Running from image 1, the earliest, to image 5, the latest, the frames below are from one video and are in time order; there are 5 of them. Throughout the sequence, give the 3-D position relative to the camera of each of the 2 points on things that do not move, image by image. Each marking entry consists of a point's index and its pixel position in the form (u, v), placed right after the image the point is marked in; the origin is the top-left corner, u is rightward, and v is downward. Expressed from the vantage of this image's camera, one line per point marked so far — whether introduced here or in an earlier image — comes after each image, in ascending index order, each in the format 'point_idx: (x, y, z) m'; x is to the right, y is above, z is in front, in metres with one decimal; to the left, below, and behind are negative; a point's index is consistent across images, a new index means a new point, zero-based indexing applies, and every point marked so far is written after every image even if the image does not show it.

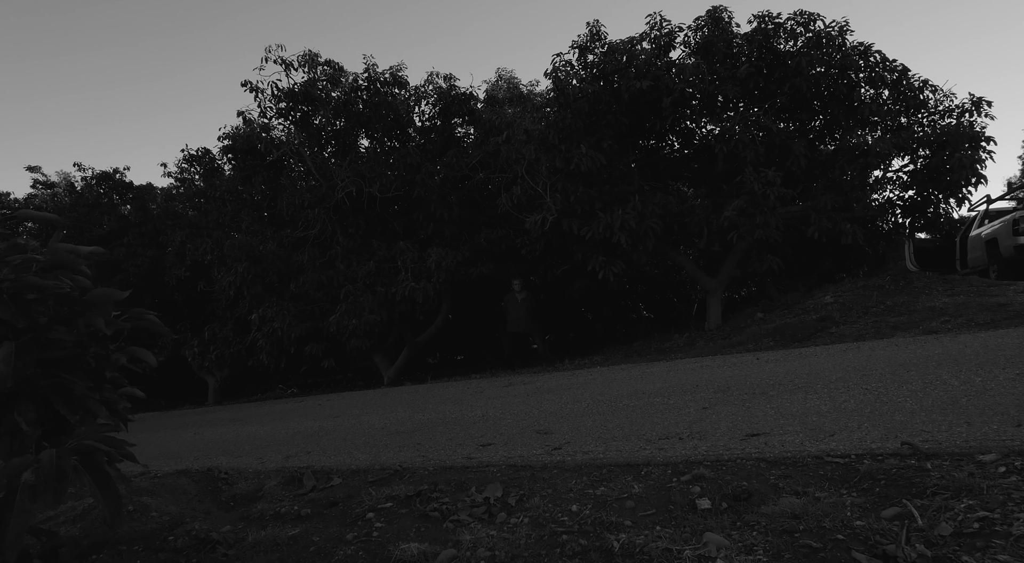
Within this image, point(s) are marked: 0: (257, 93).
0: (-4.4, +3.3, +12.8) m
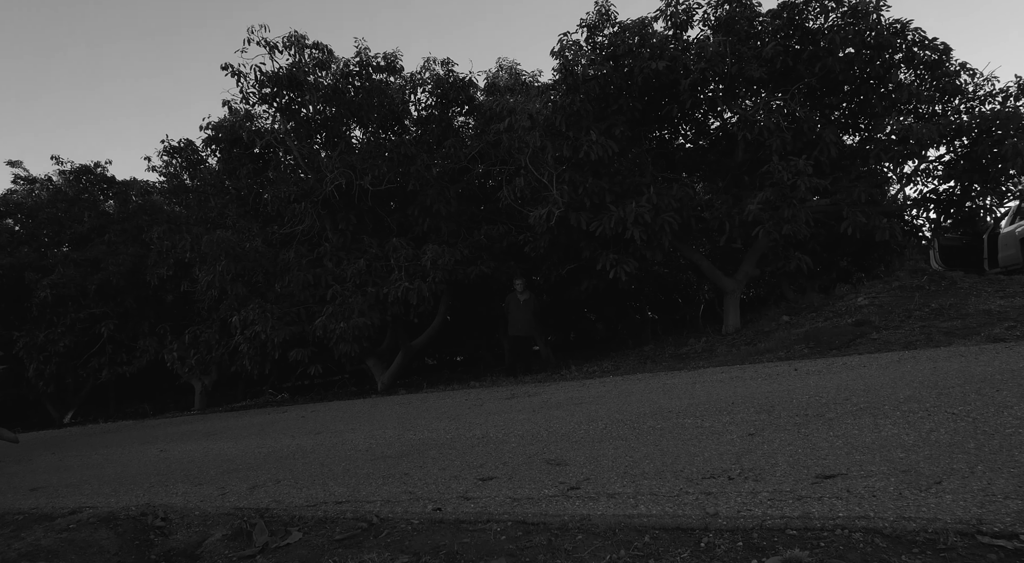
0: (-4.4, +3.3, +11.8) m
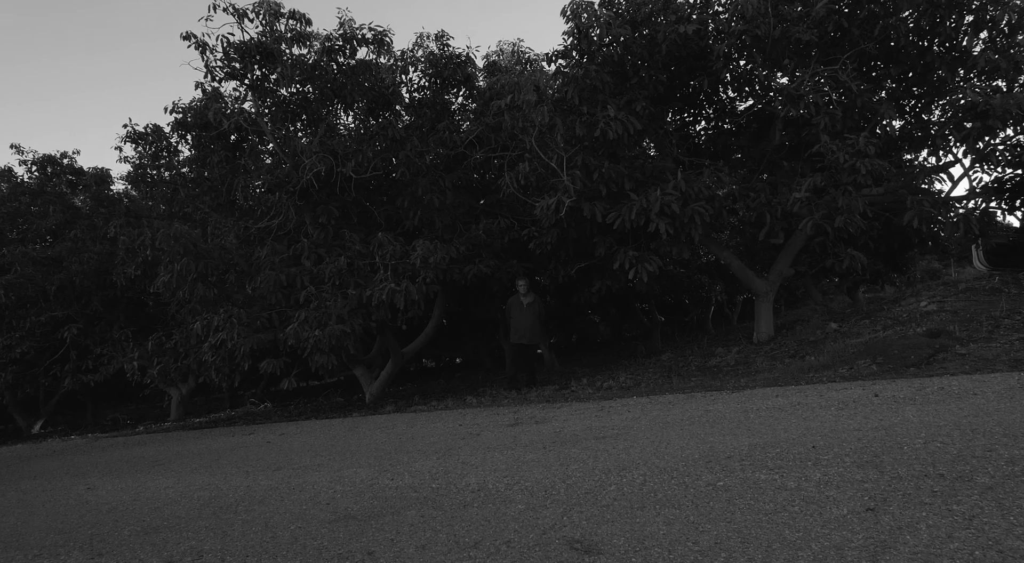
0: (-4.3, +3.3, +10.4) m
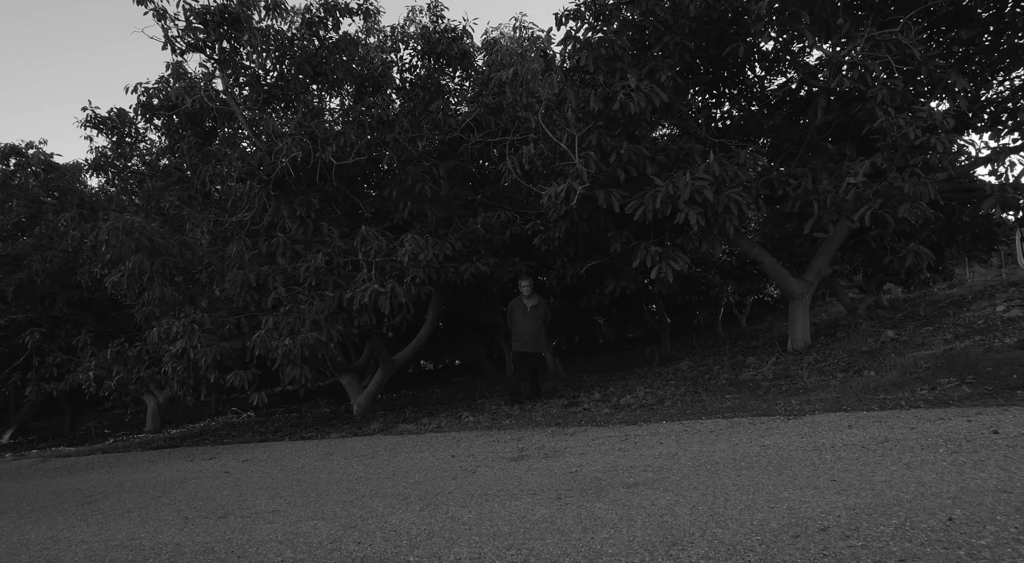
0: (-4.3, +3.3, +9.1) m
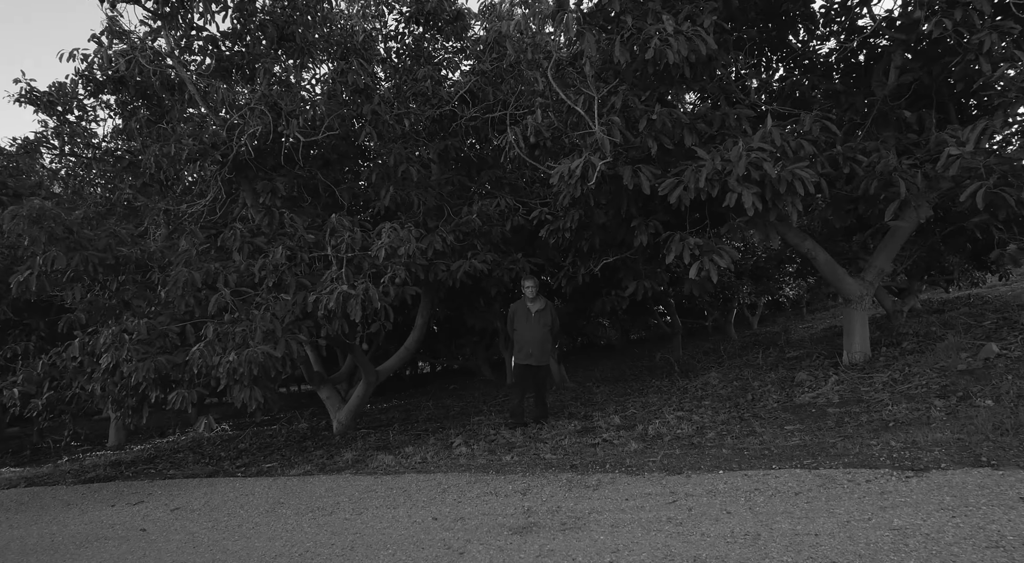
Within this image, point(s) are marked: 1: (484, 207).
0: (-4.3, +3.3, +7.5) m
1: (-0.3, +0.9, +8.6) m
